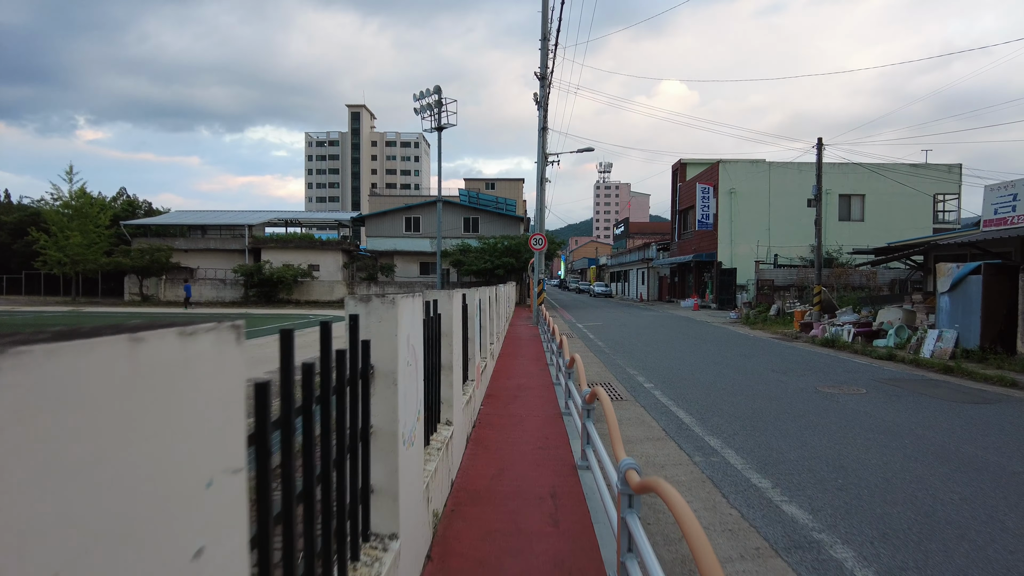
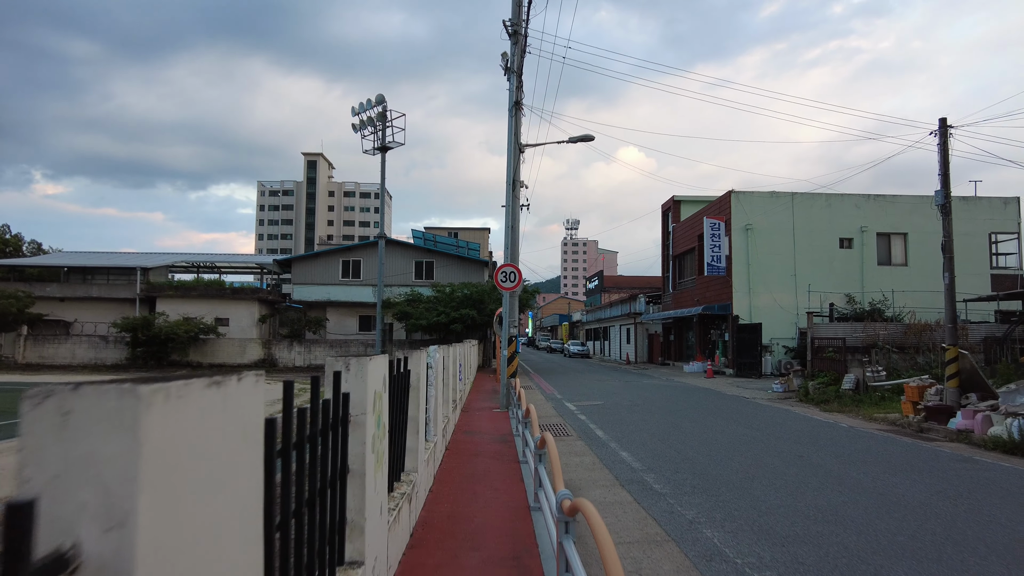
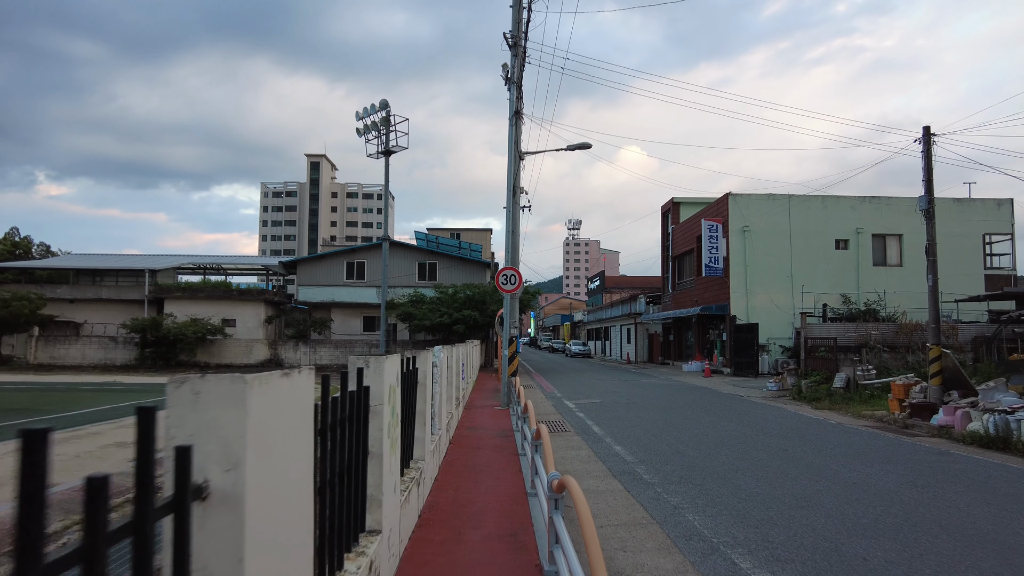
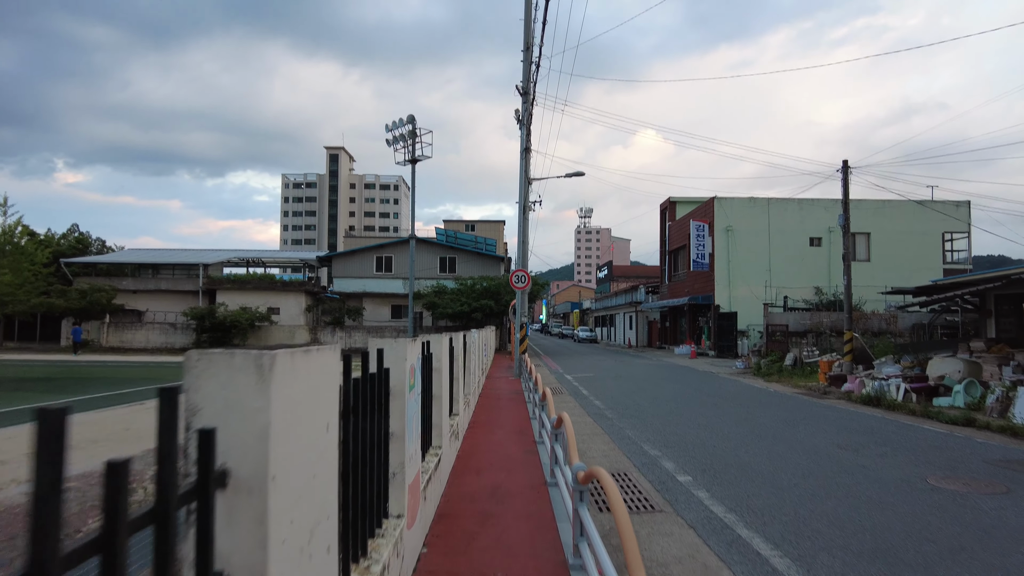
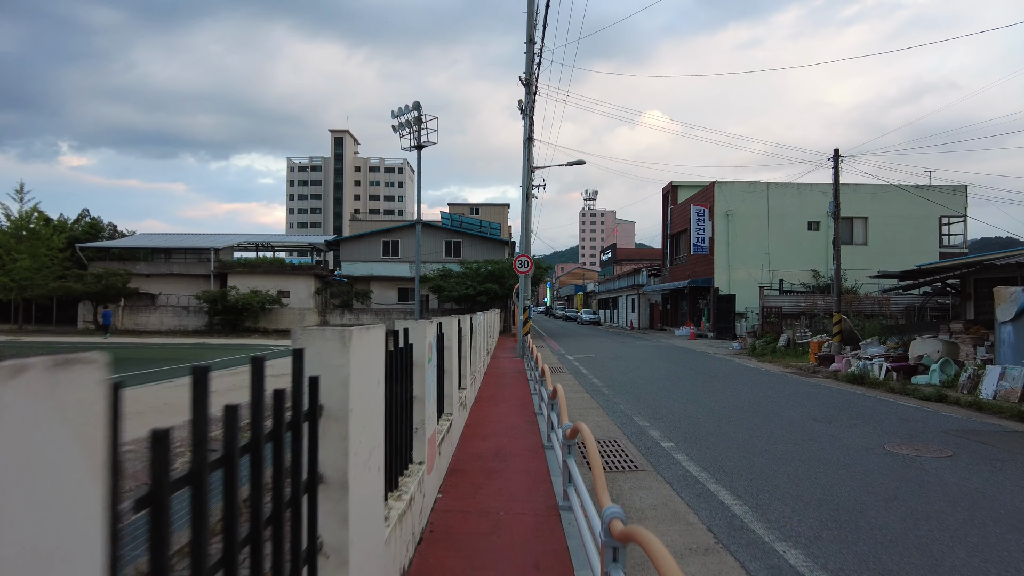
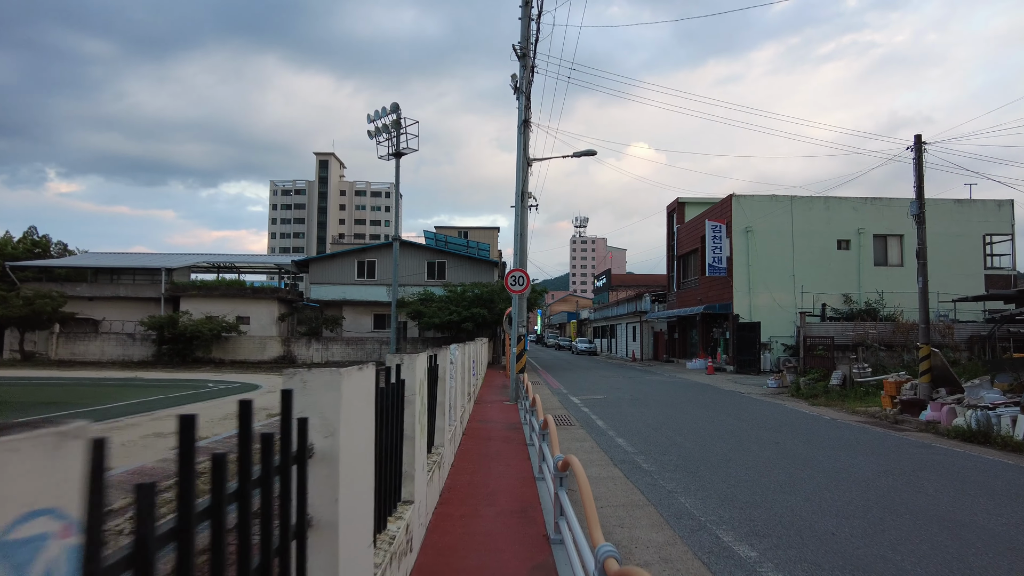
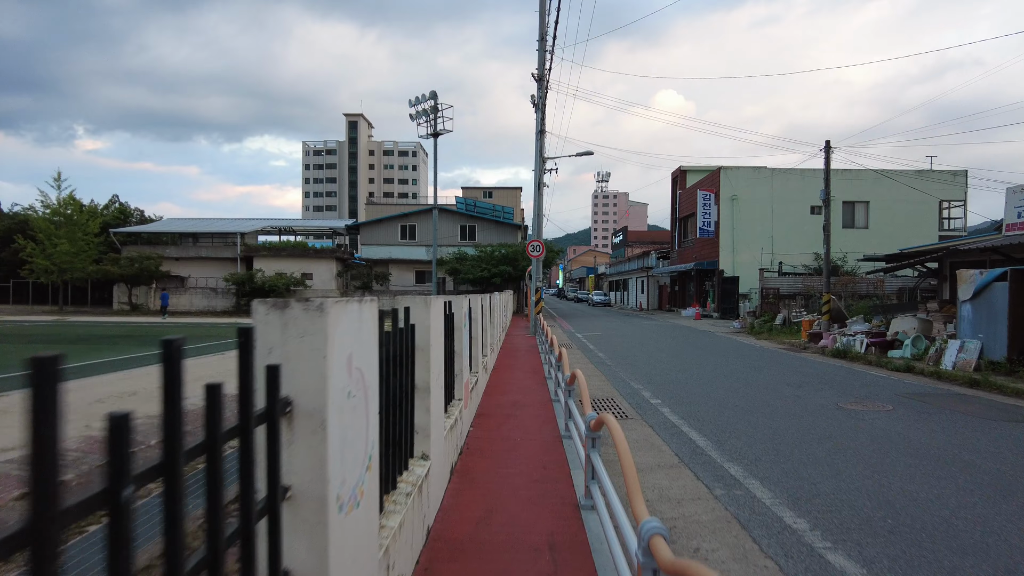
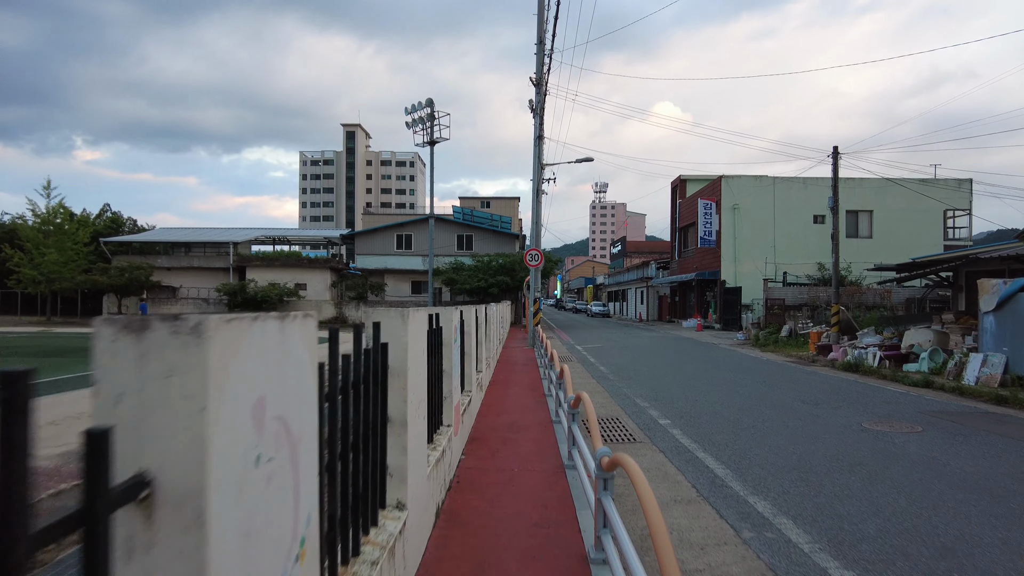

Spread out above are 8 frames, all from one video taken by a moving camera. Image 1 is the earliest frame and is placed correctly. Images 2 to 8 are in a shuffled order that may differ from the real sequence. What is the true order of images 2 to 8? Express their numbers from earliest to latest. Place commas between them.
7, 8, 5, 4, 6, 3, 2
